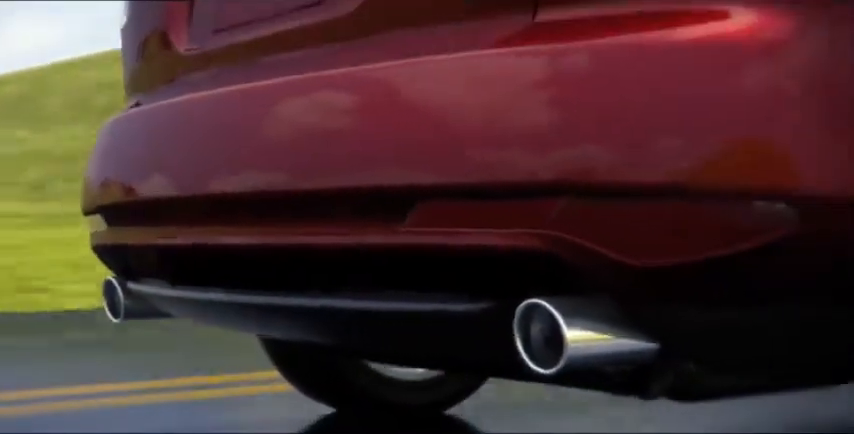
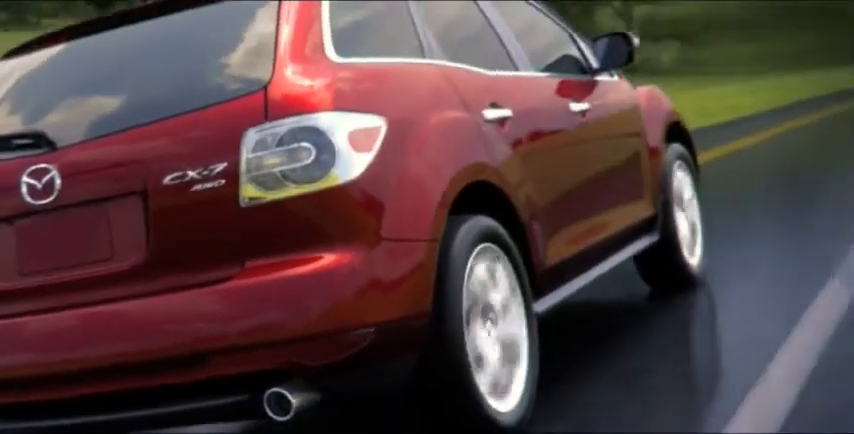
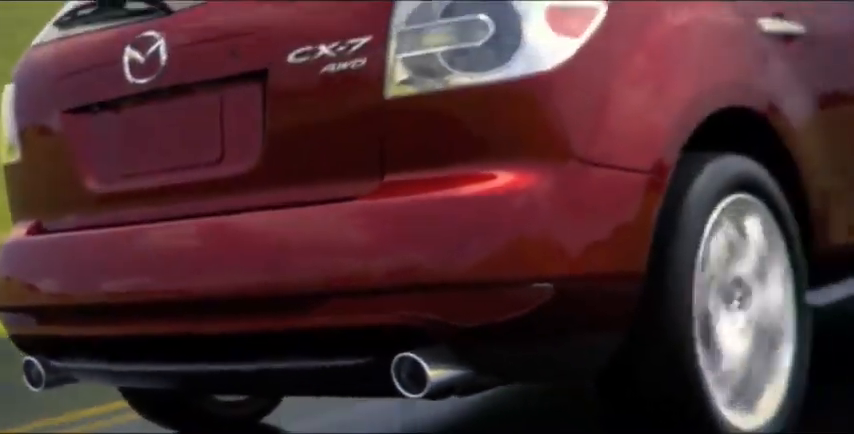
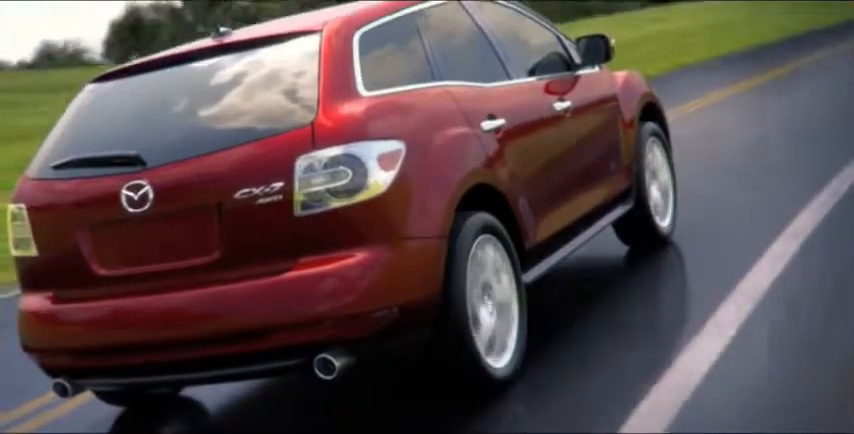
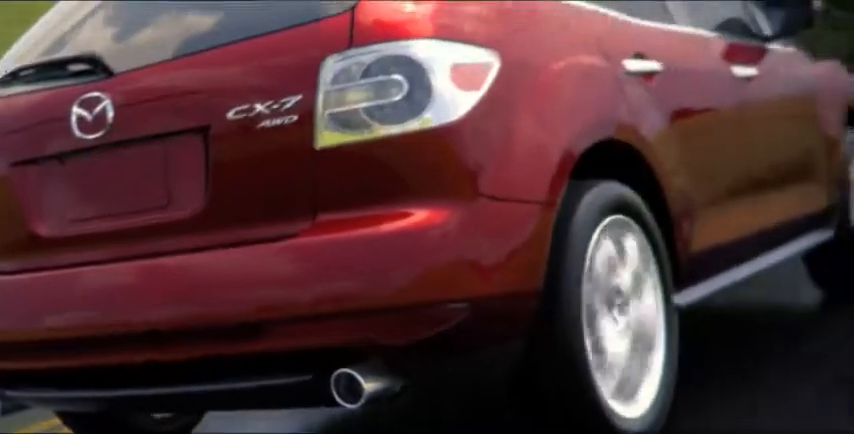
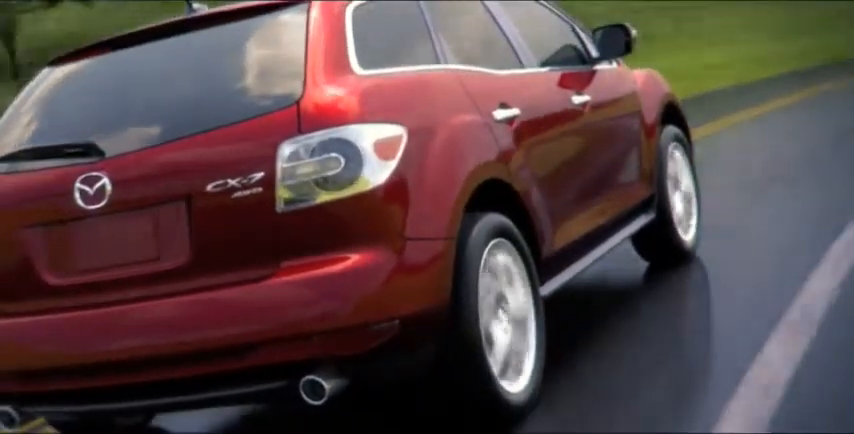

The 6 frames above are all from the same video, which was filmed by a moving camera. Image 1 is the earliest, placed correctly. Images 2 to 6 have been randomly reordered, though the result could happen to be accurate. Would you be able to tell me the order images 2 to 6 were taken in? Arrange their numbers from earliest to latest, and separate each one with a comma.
3, 5, 2, 6, 4
